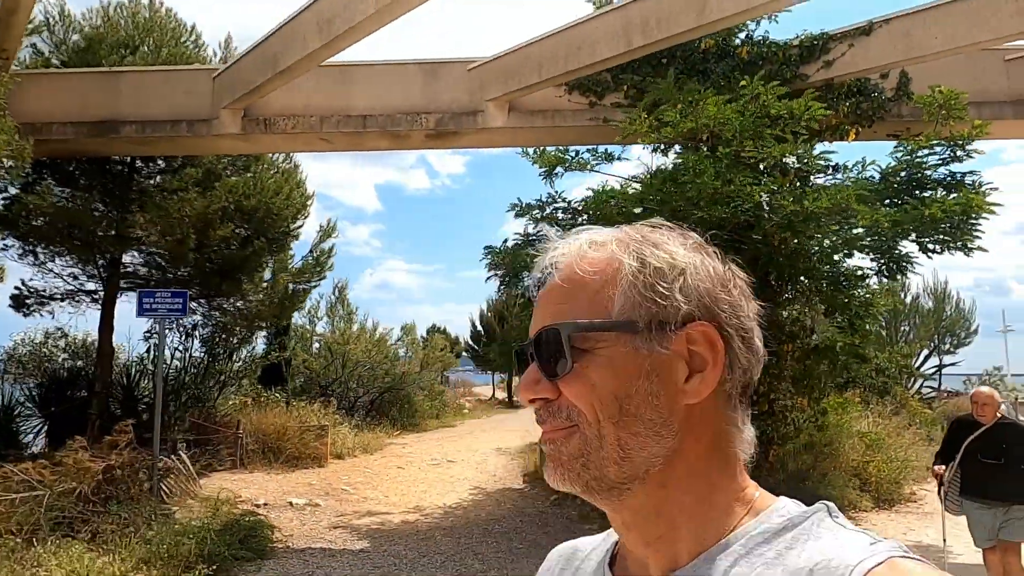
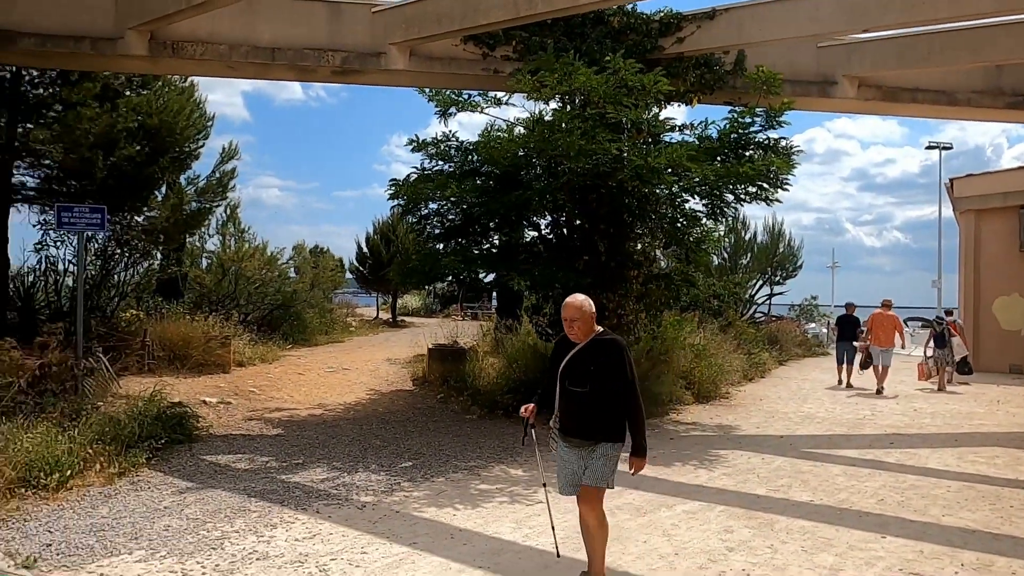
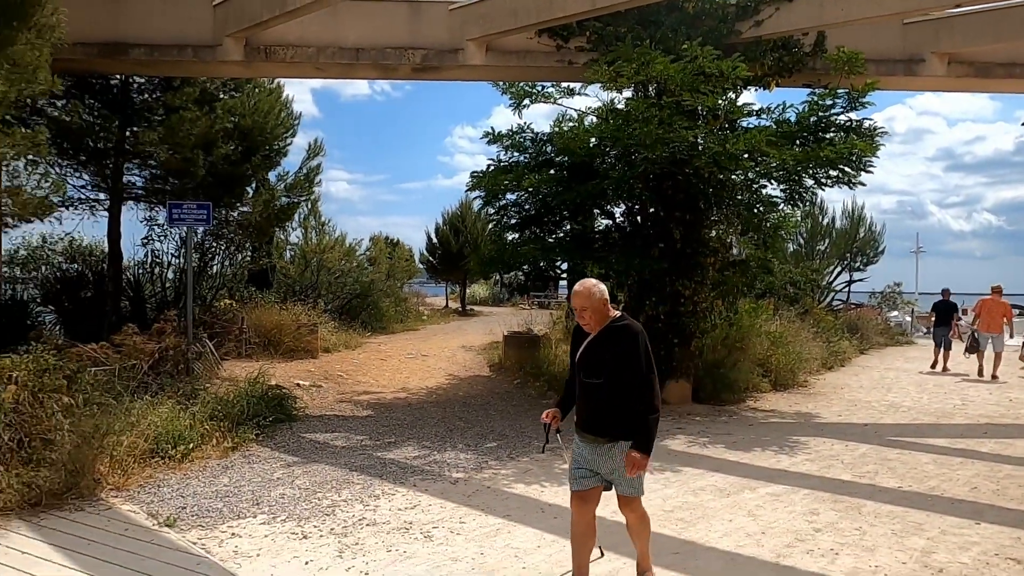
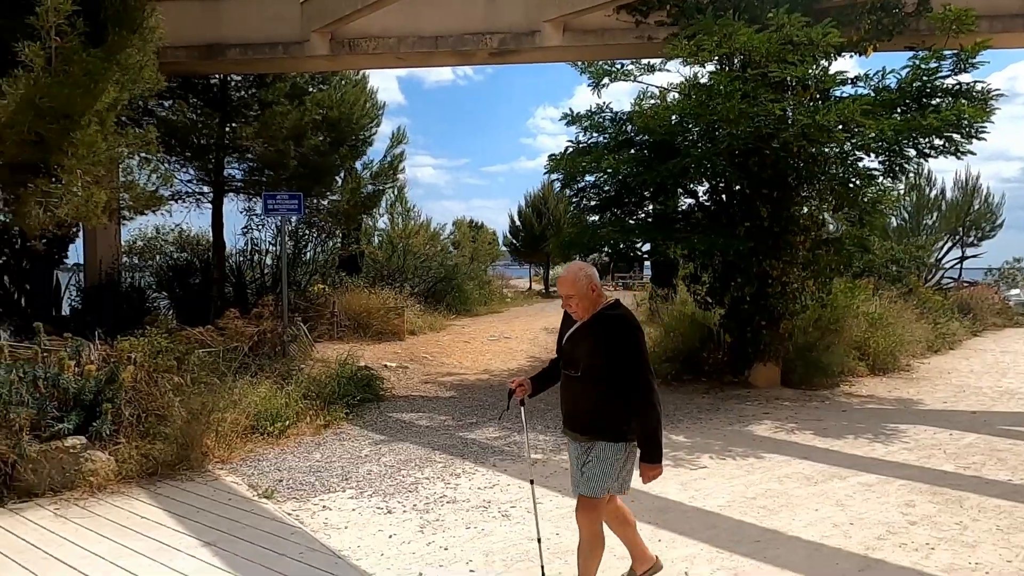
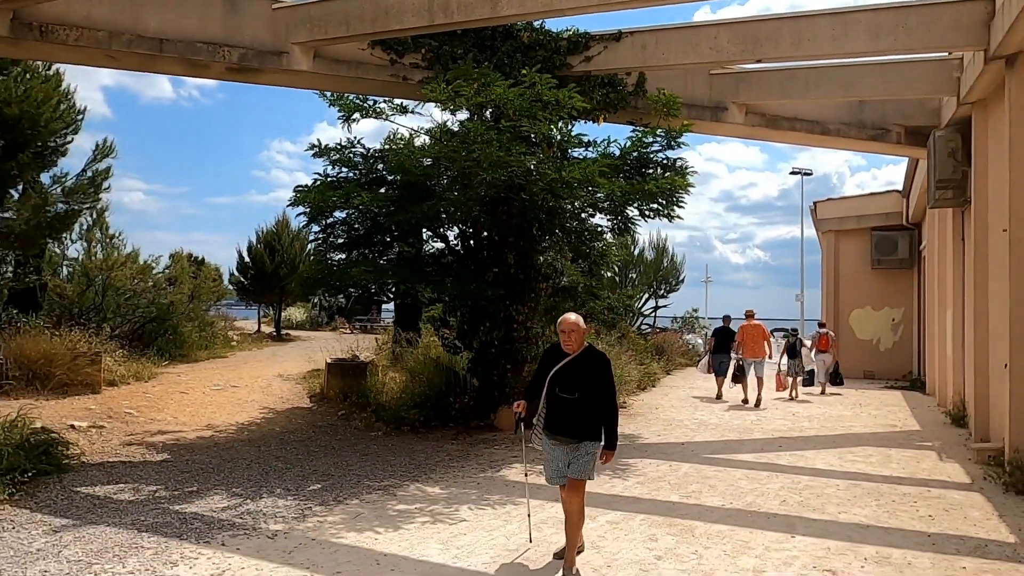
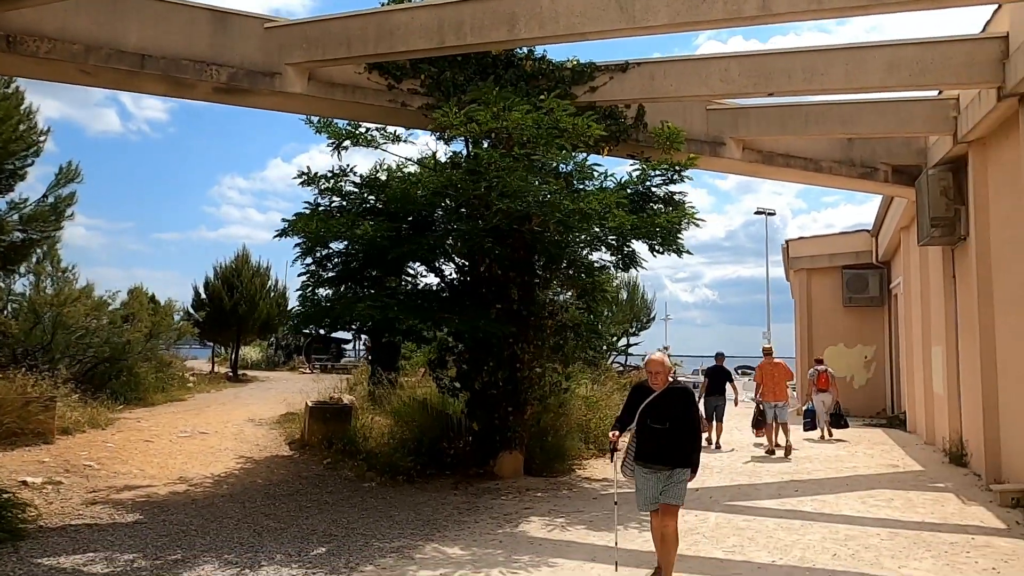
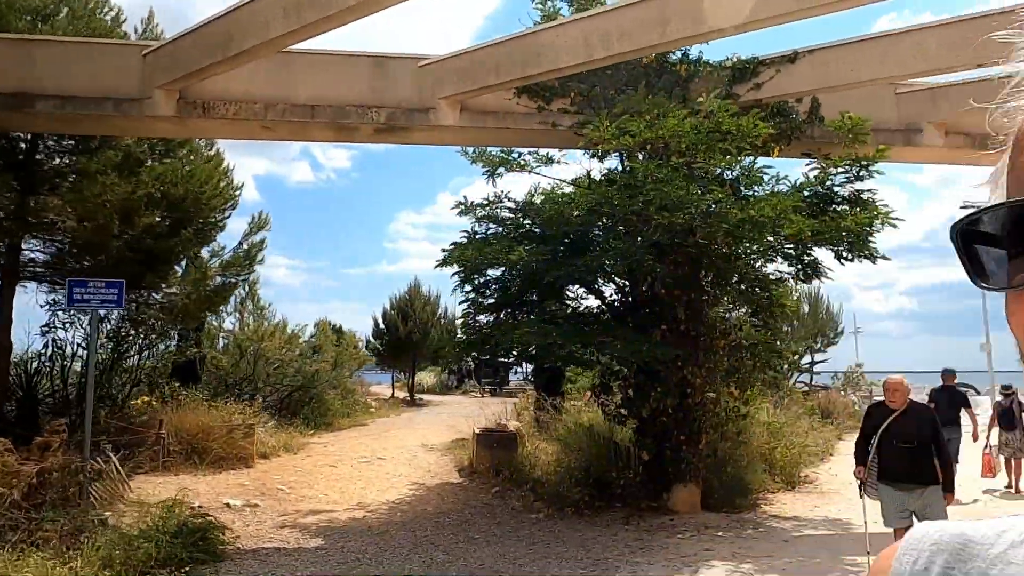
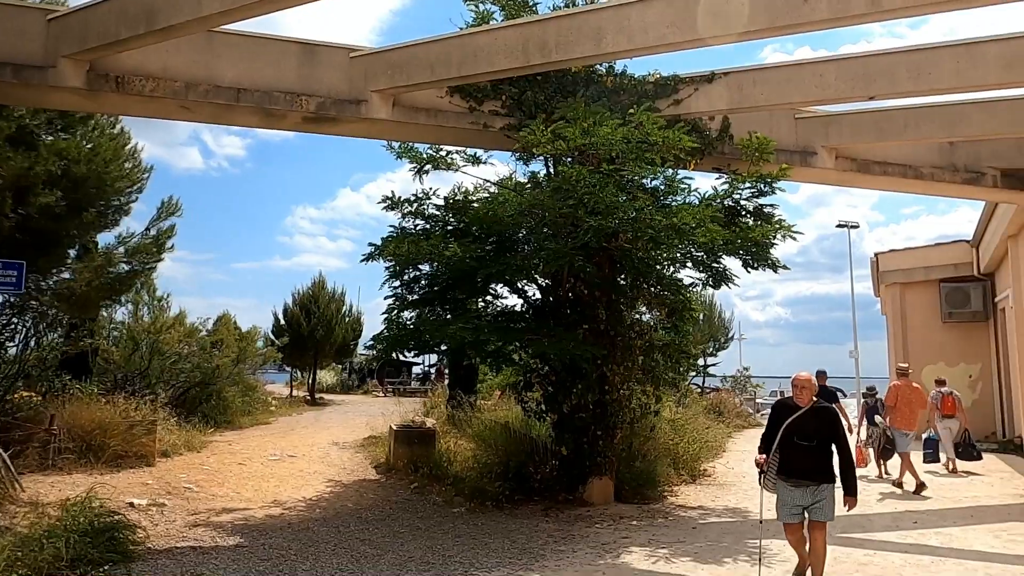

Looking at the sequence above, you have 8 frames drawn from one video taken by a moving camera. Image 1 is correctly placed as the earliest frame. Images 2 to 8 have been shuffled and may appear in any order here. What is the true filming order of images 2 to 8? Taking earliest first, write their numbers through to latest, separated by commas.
7, 8, 6, 5, 2, 3, 4
